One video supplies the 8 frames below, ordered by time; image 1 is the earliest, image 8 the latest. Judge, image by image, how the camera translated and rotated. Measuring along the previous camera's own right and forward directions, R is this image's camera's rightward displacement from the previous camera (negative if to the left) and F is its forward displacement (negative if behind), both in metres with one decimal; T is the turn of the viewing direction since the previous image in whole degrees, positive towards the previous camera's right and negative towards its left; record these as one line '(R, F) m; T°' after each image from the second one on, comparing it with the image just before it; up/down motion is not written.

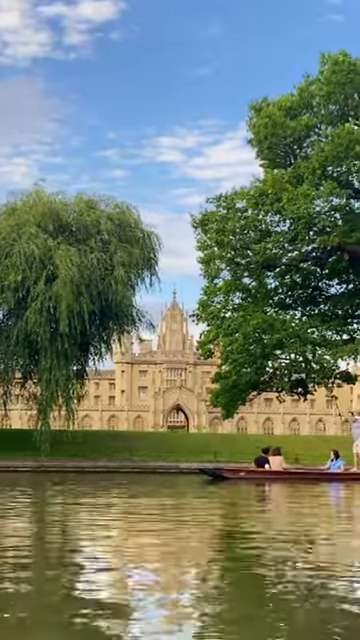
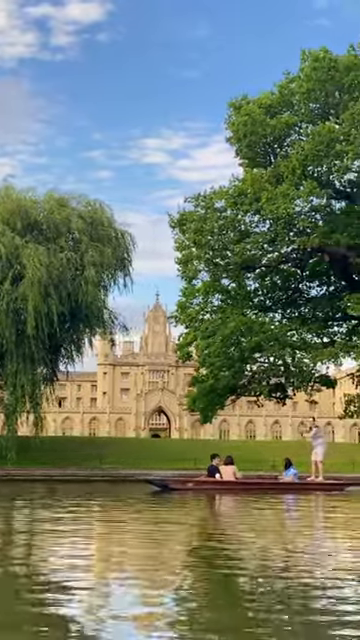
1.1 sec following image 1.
(+0.4, +1.0) m; +1°
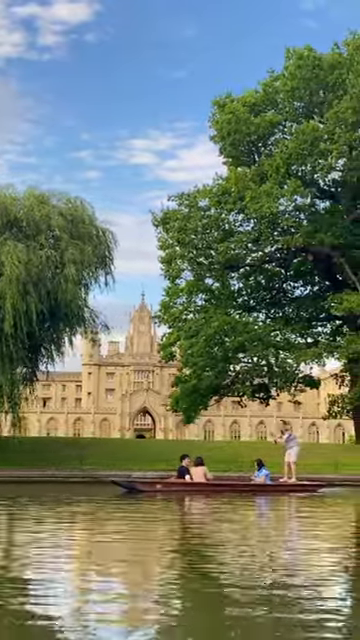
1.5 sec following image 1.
(+0.2, +0.3) m; +1°
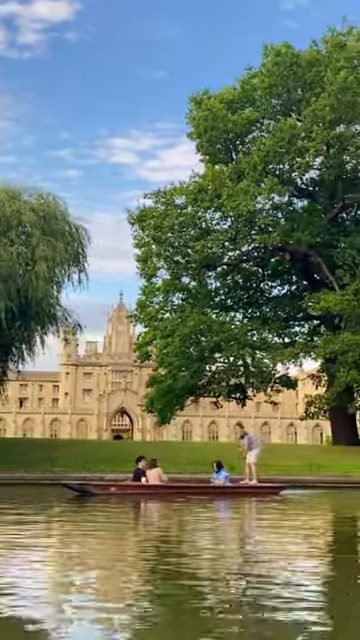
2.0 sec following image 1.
(+0.2, +0.5) m; +2°
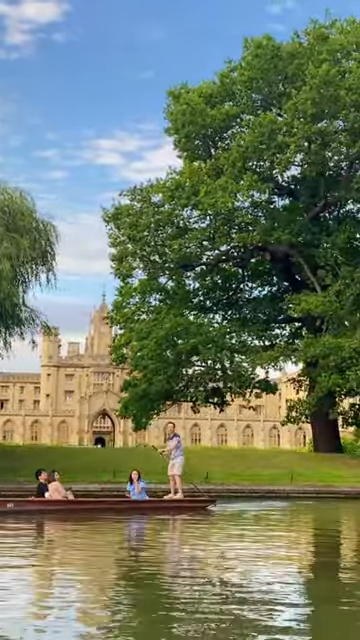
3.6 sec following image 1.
(+0.4, +1.4) m; +1°
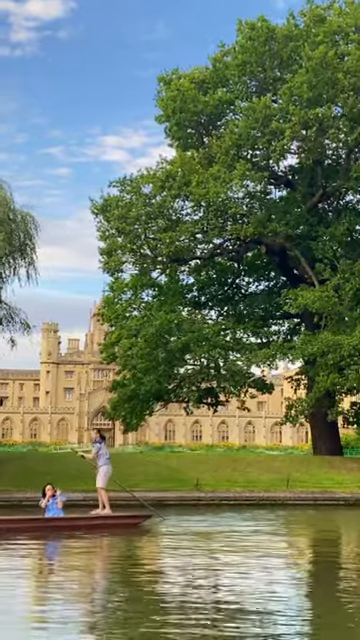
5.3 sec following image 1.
(+0.5, +1.6) m; 0°
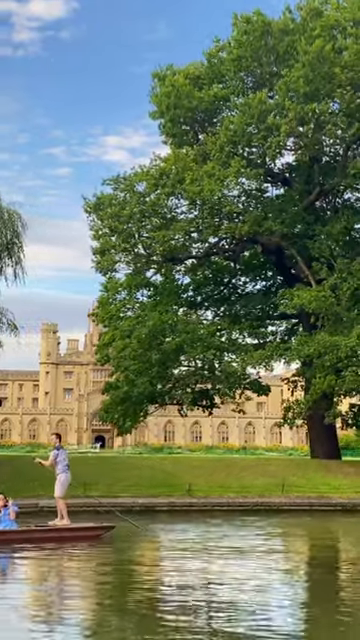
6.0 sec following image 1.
(+0.3, +0.7) m; 0°
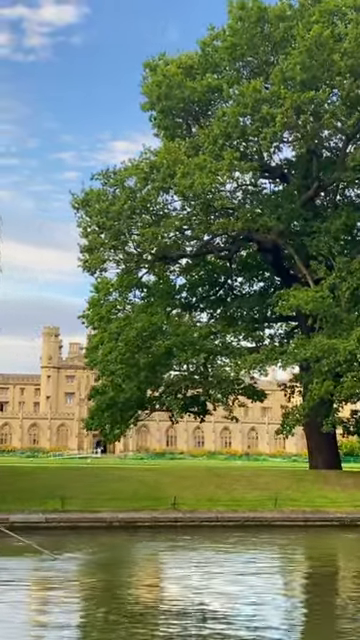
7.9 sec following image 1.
(+0.6, +1.7) m; 0°
